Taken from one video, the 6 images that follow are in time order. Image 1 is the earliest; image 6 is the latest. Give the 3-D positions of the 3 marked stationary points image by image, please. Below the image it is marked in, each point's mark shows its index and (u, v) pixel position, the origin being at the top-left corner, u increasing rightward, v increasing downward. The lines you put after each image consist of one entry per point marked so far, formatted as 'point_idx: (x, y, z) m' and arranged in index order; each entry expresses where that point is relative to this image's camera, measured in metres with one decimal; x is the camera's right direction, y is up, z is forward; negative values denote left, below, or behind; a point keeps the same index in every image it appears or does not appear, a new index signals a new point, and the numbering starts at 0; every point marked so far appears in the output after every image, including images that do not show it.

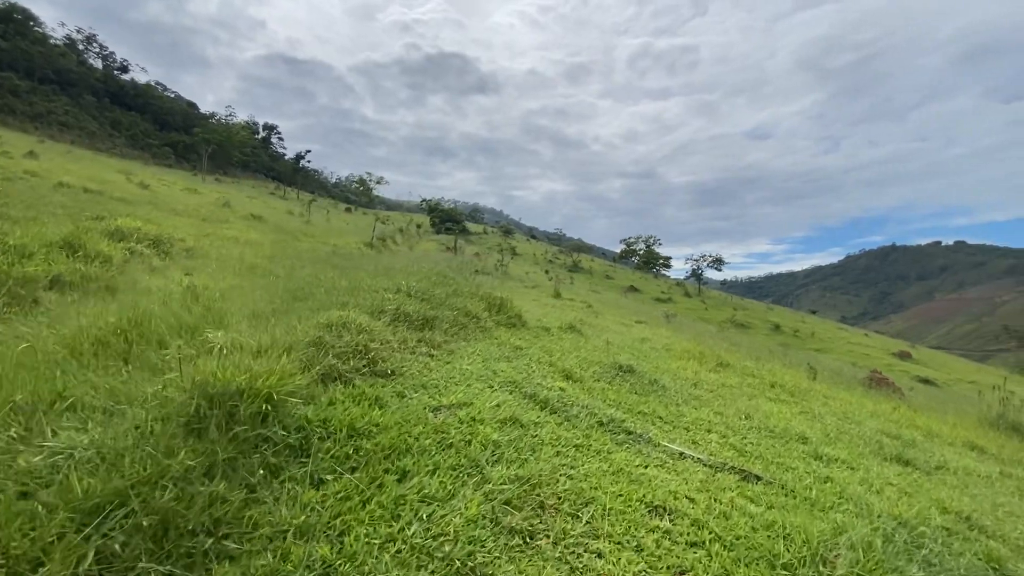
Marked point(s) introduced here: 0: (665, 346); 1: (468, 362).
0: (+4.5, -1.7, +14.4) m
1: (-0.6, -1.0, +6.2) m
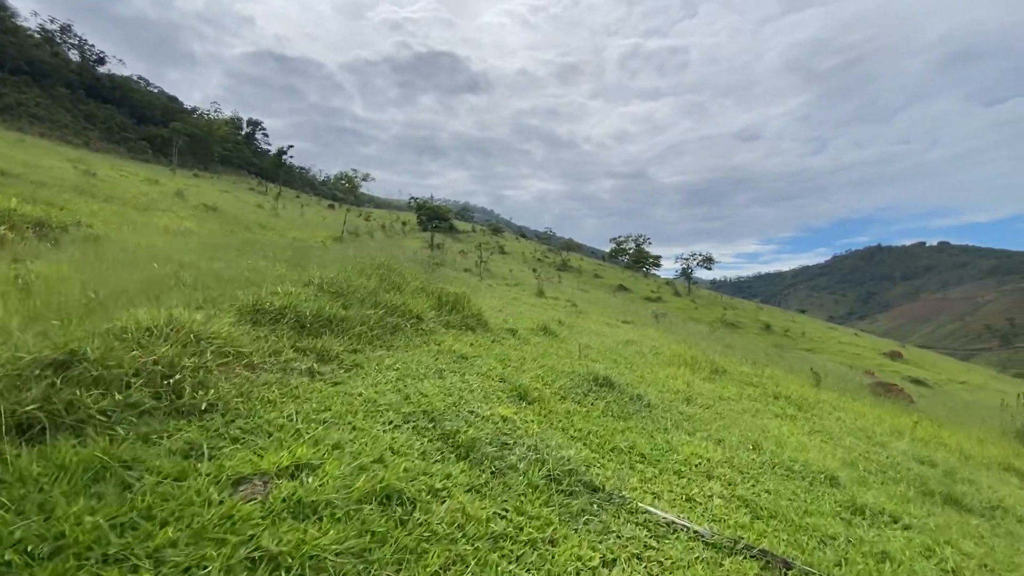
0: (+3.6, -1.6, +12.7) m
1: (-1.3, -0.9, +4.4) m
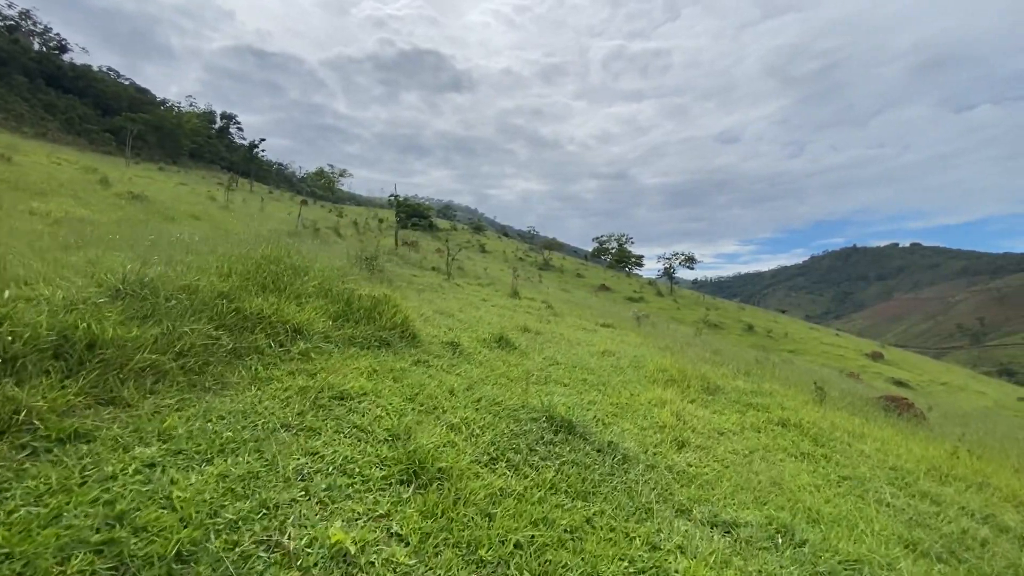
0: (+2.6, -1.6, +10.6) m
1: (-2.0, -0.9, +2.2) m
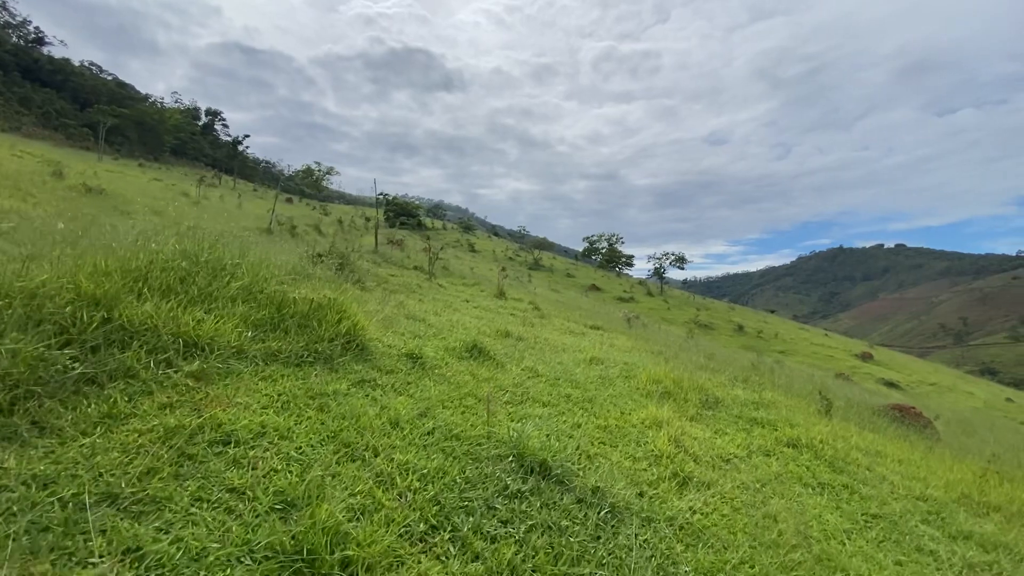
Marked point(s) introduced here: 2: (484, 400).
0: (+2.1, -1.6, +9.5) m
1: (-2.3, -0.9, +1.0) m
2: (-0.3, -1.3, +5.6) m
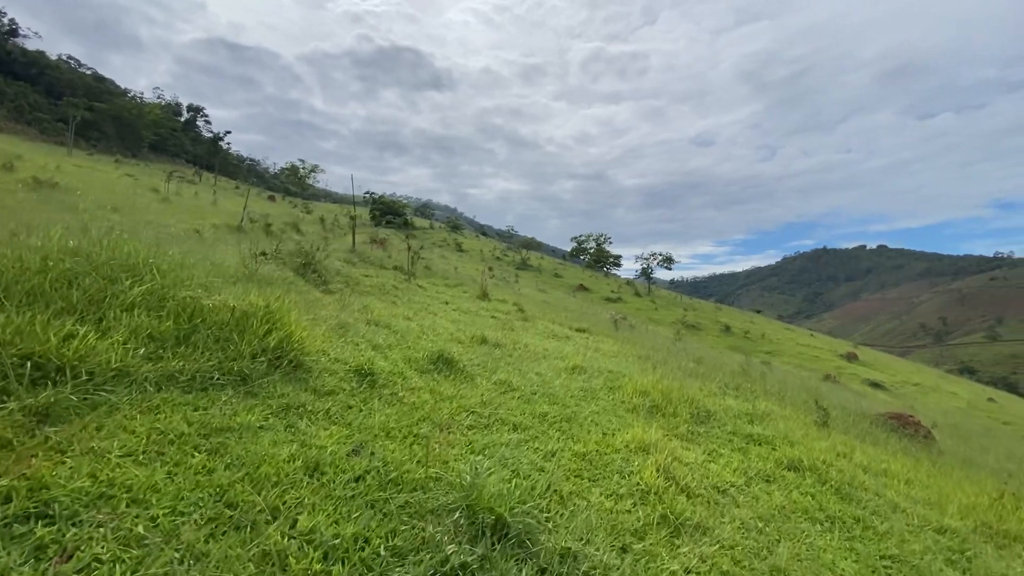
0: (+1.7, -1.7, +8.8) m
1: (-2.6, -0.9, +0.1) m
2: (-0.7, -1.3, +4.7) m
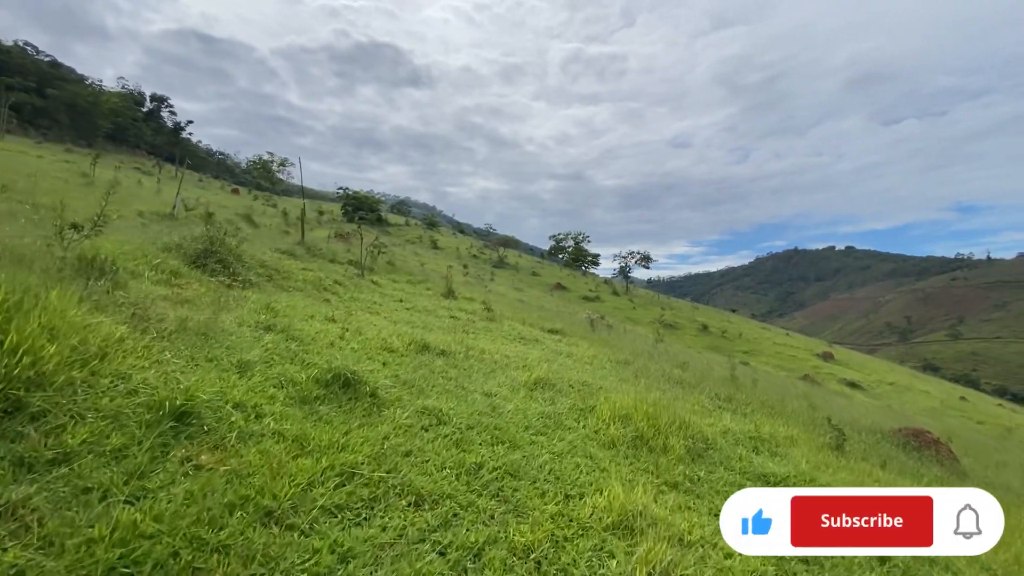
0: (+0.9, -1.6, +6.8) m
1: (-3.0, -0.9, -2.0) m
2: (-1.3, -1.2, +2.6) m
